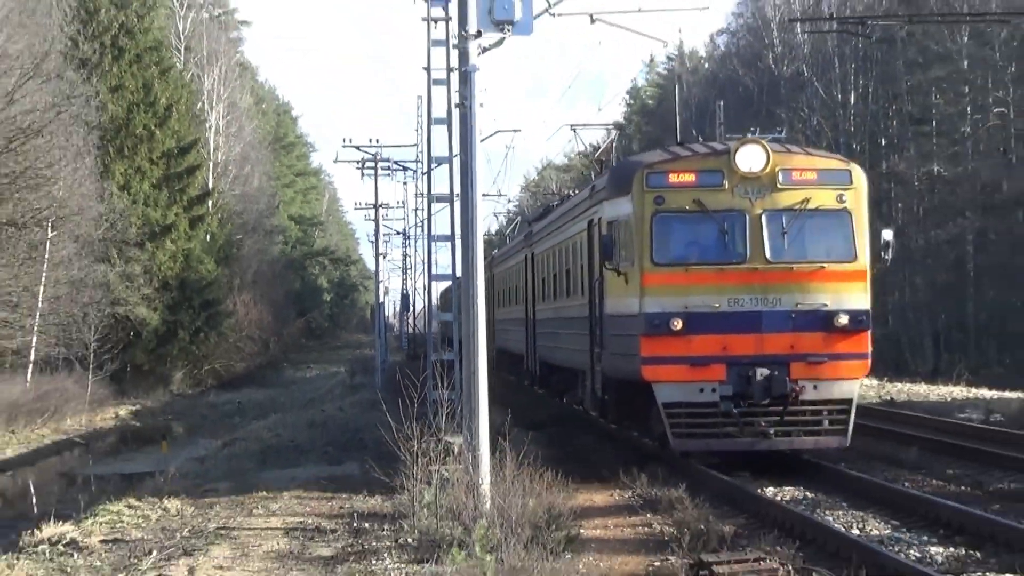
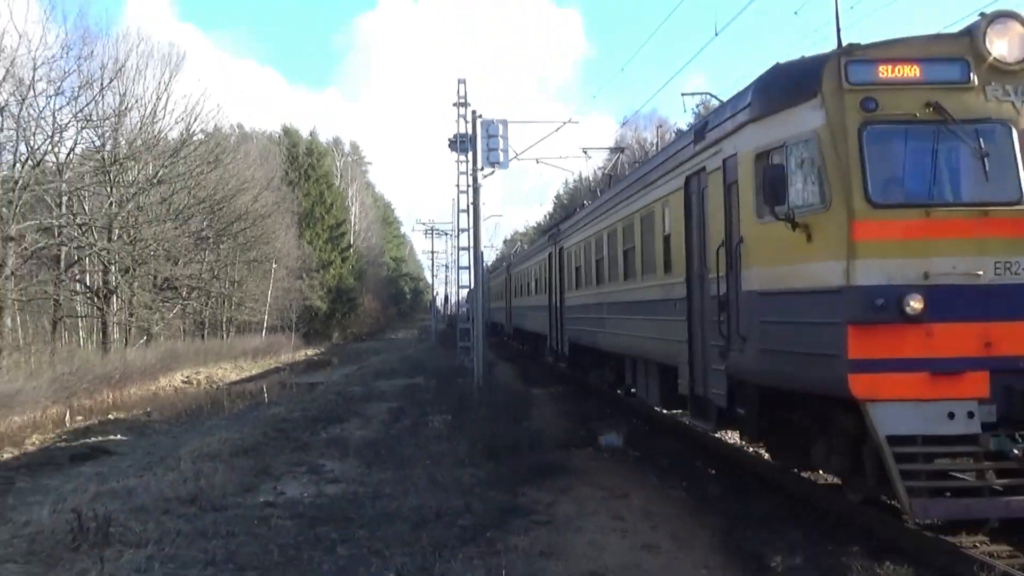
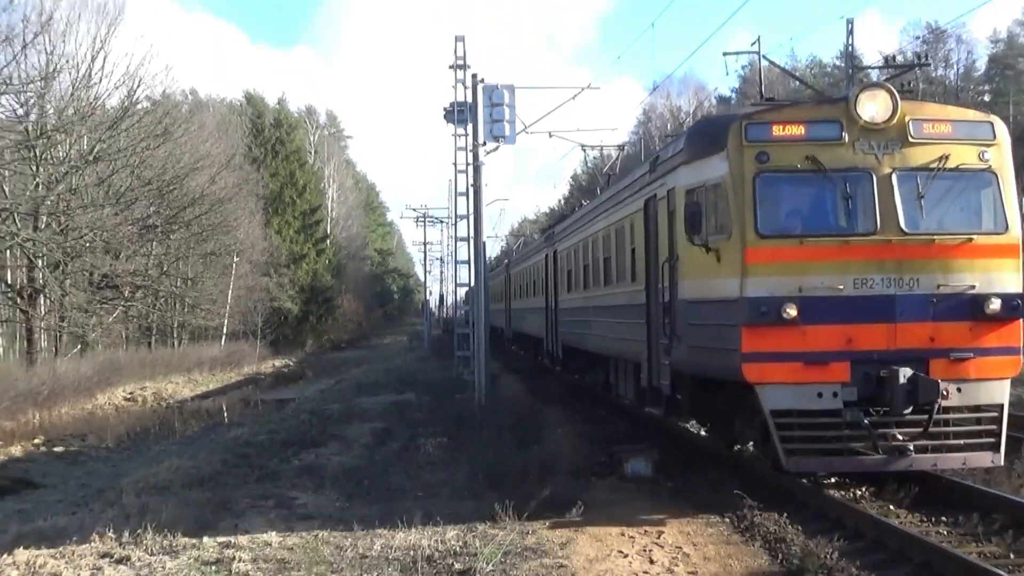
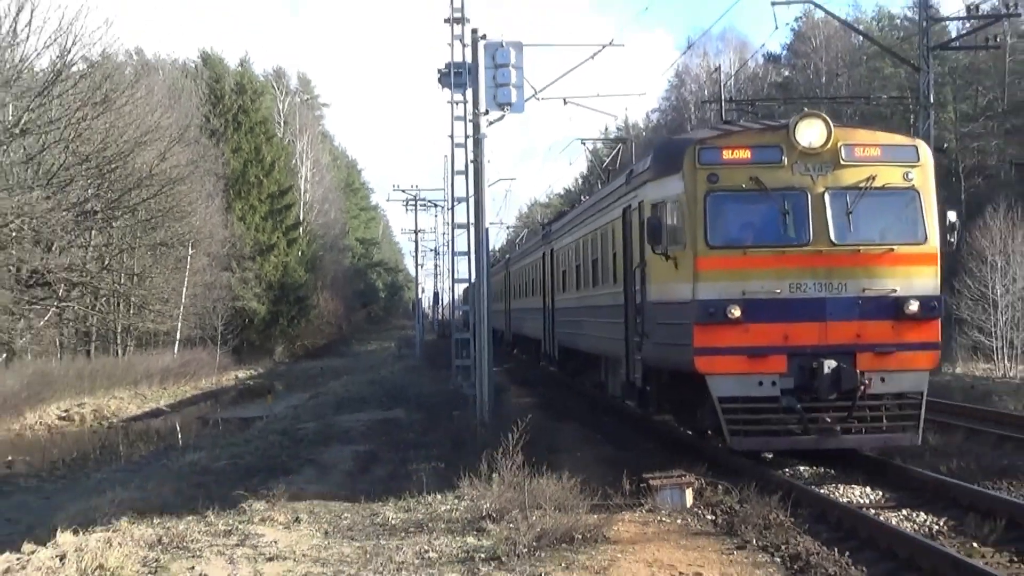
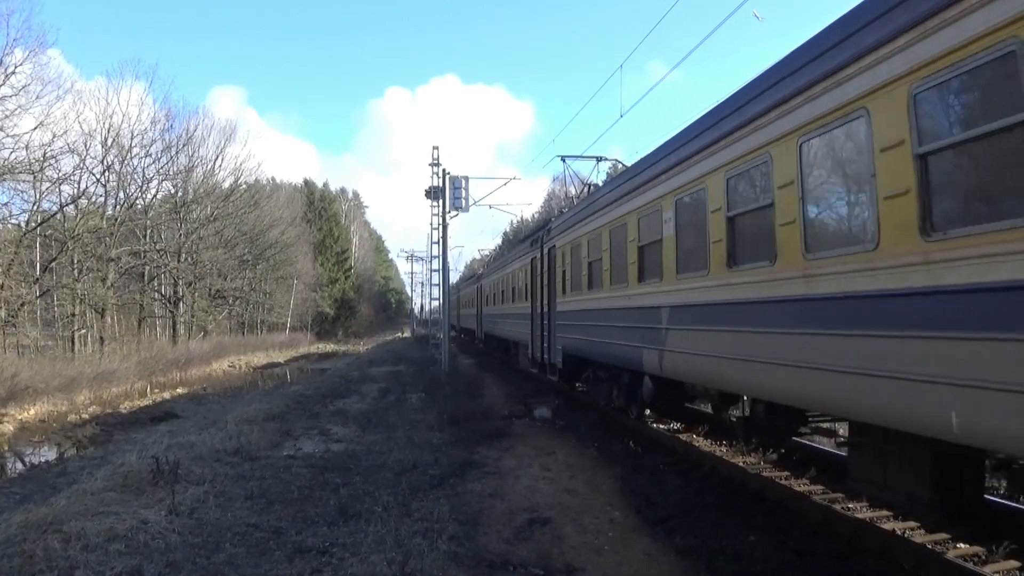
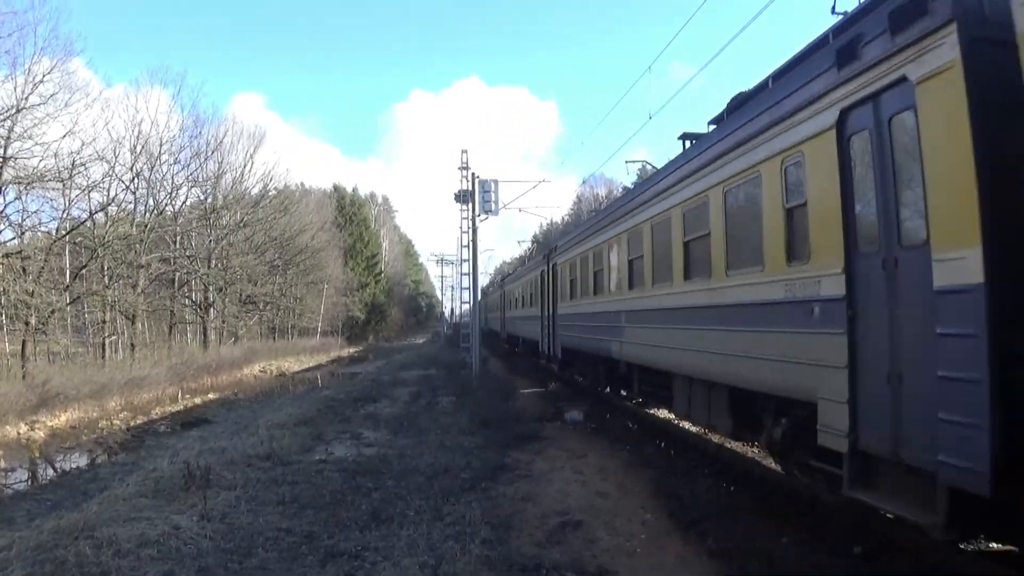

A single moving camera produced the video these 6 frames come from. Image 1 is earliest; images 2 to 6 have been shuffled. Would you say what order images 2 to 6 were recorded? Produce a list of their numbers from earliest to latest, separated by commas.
4, 3, 2, 6, 5
